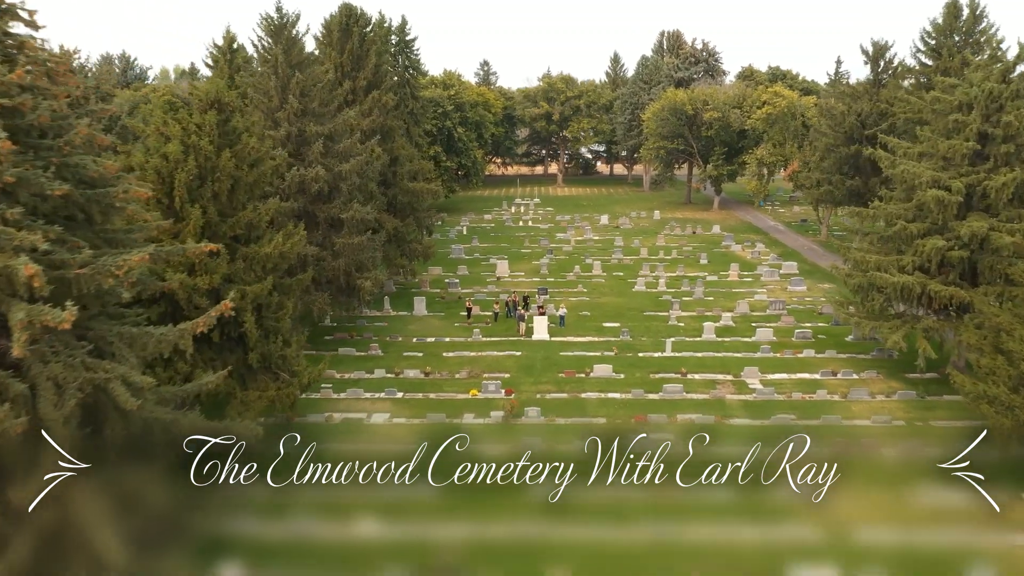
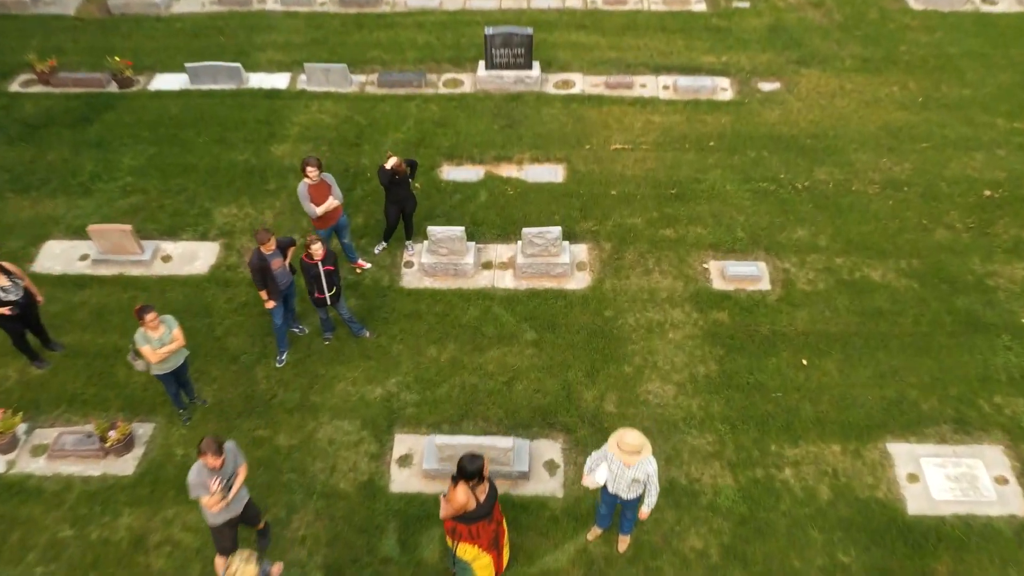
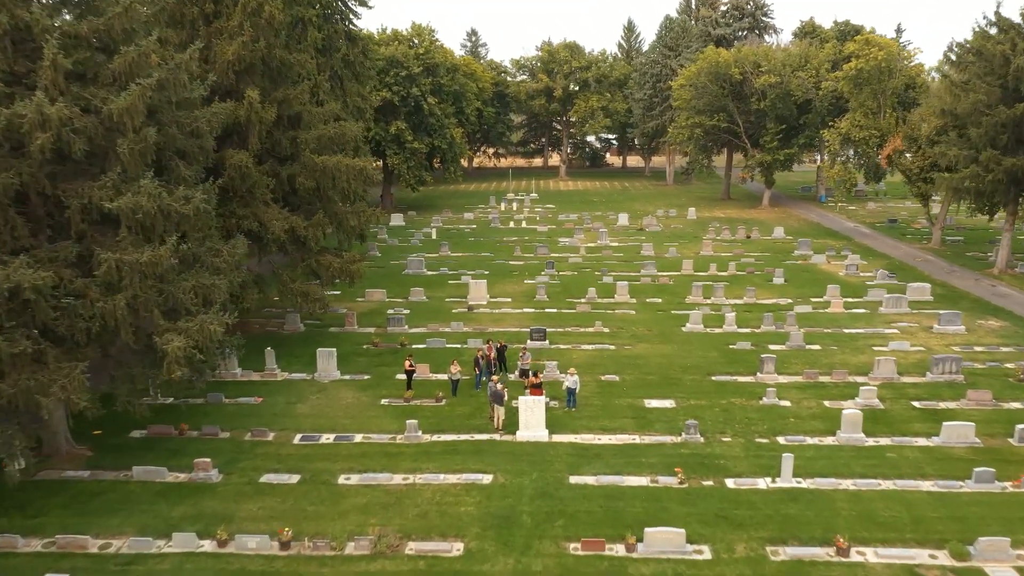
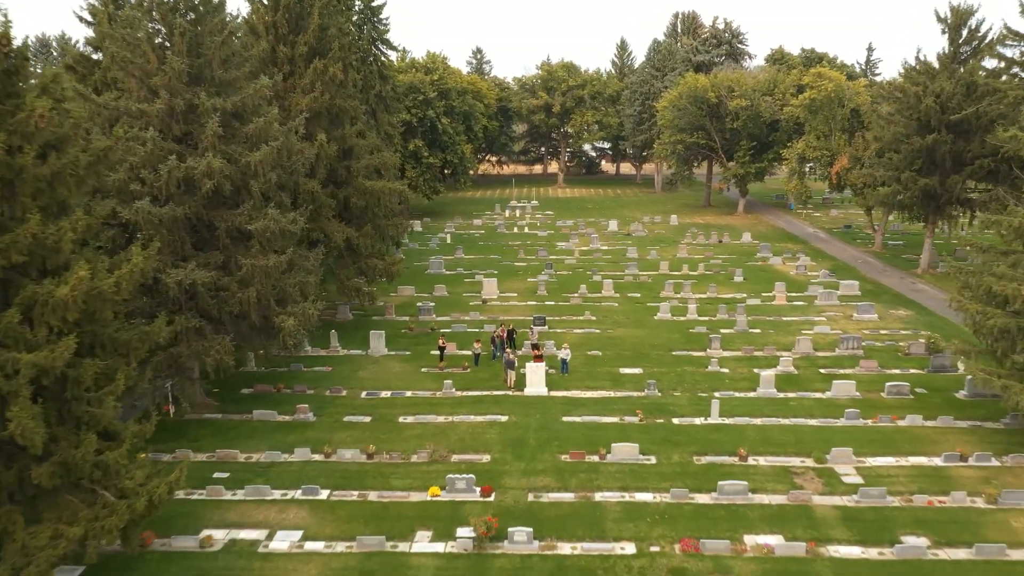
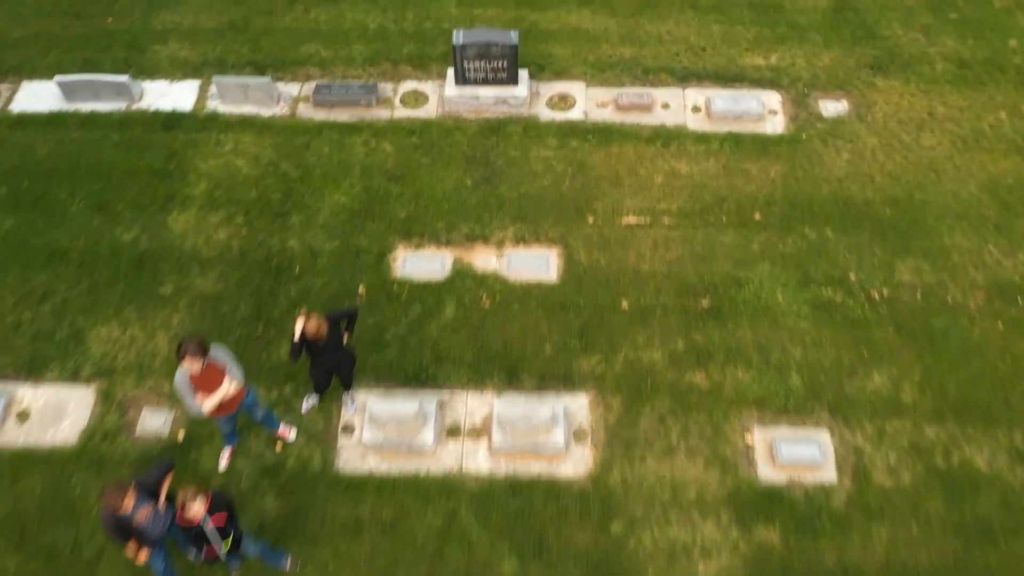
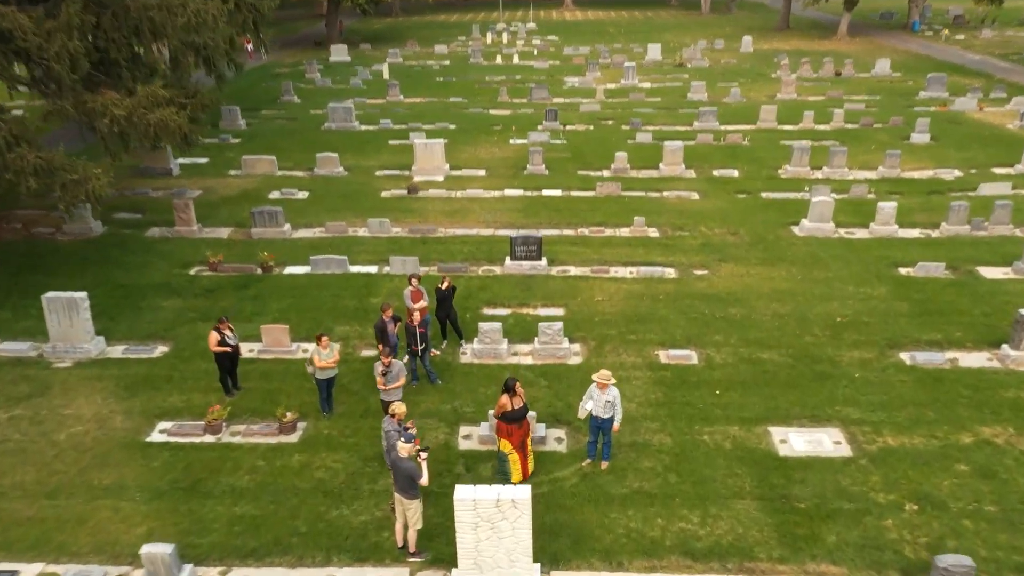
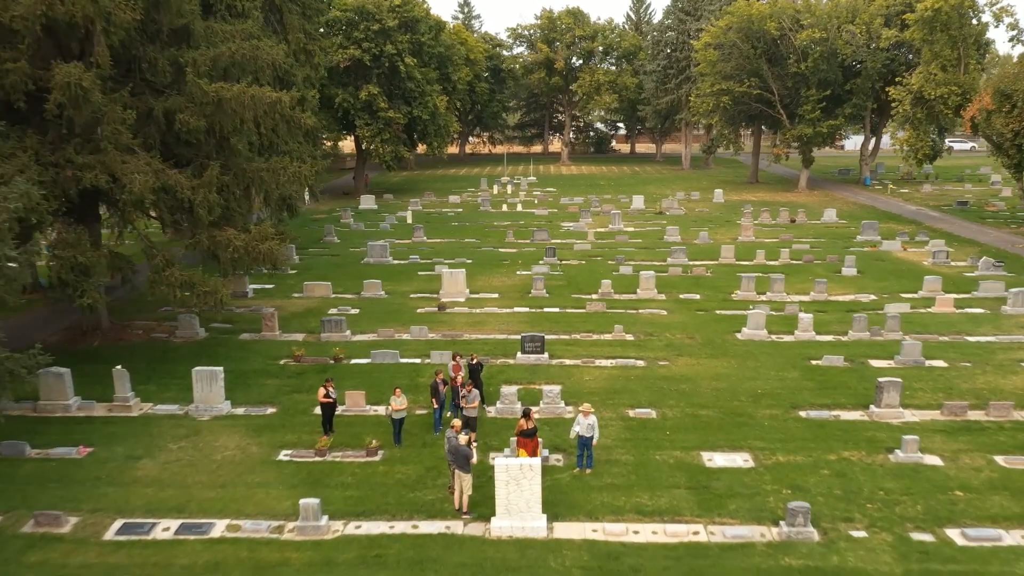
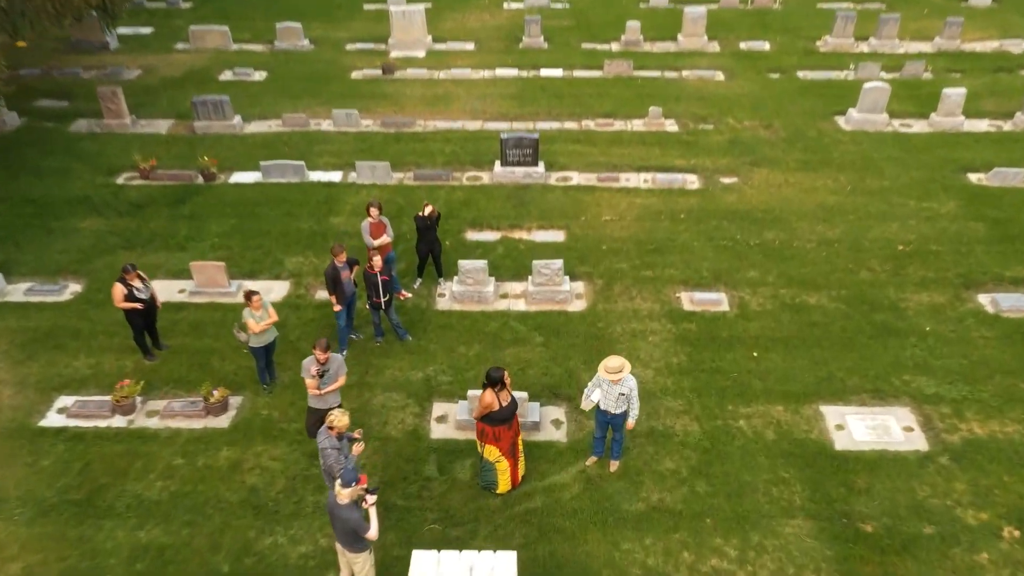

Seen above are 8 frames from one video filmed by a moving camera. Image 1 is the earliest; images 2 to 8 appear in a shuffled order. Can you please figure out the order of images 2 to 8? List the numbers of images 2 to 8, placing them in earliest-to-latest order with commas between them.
4, 3, 7, 6, 8, 2, 5
